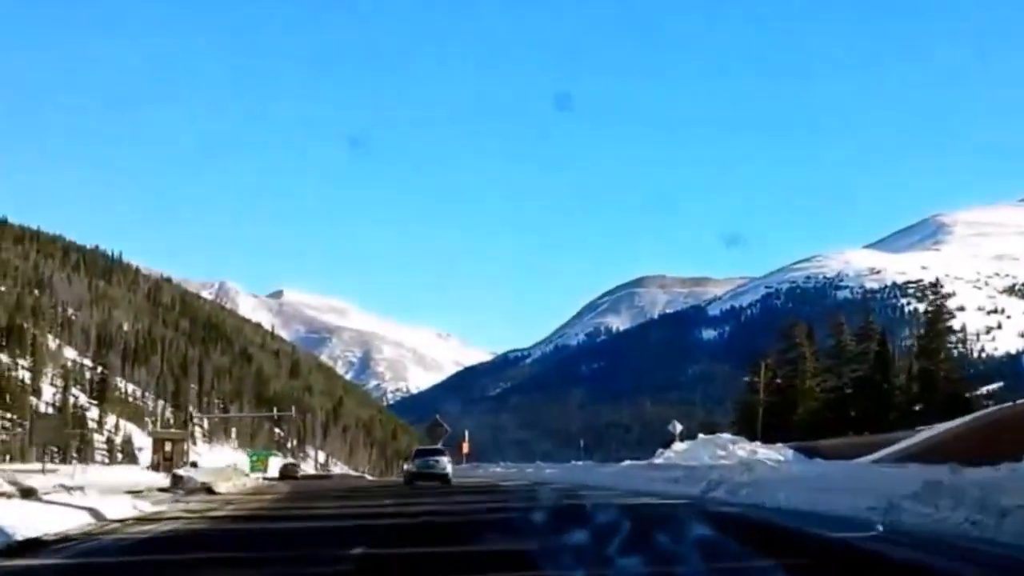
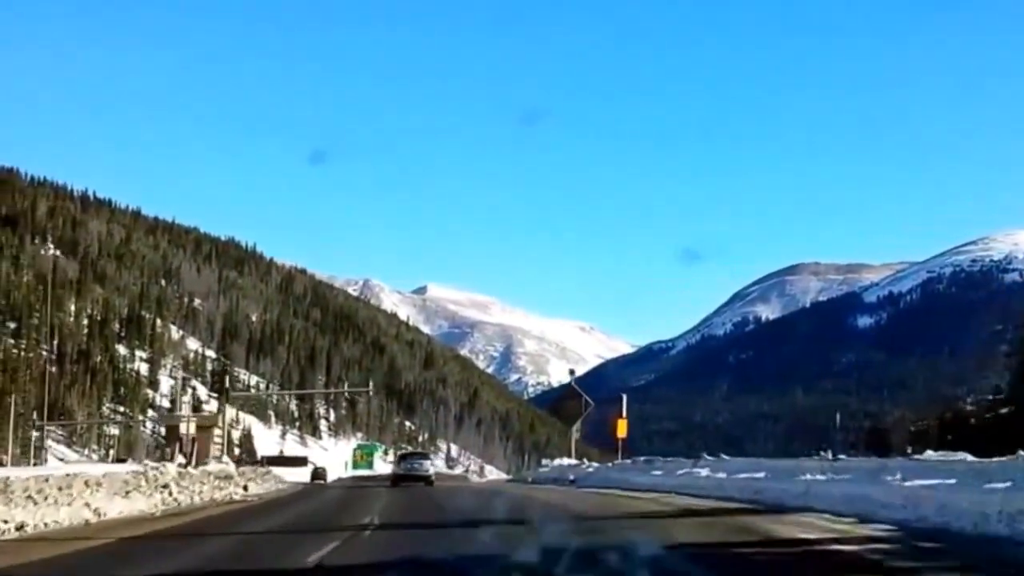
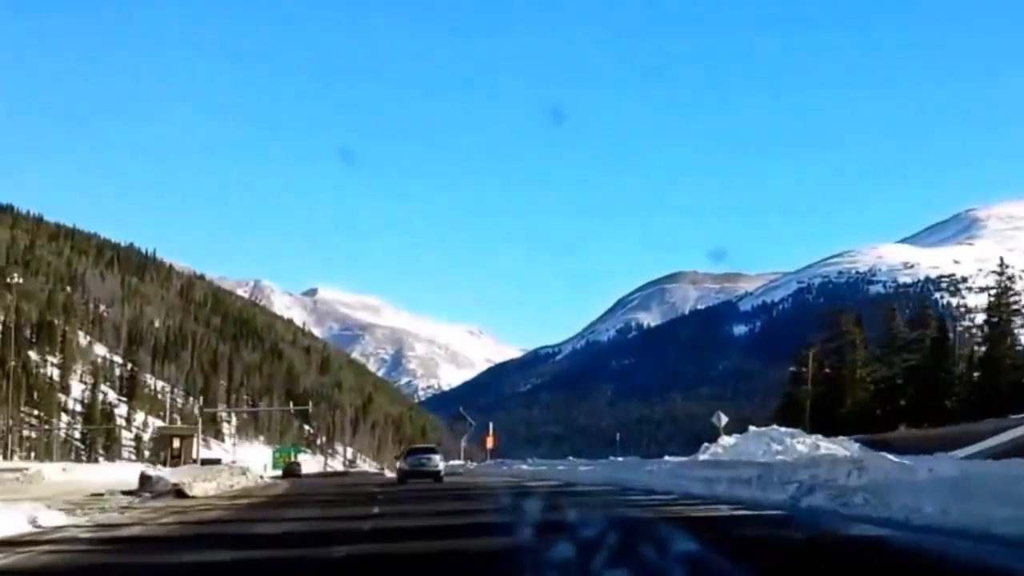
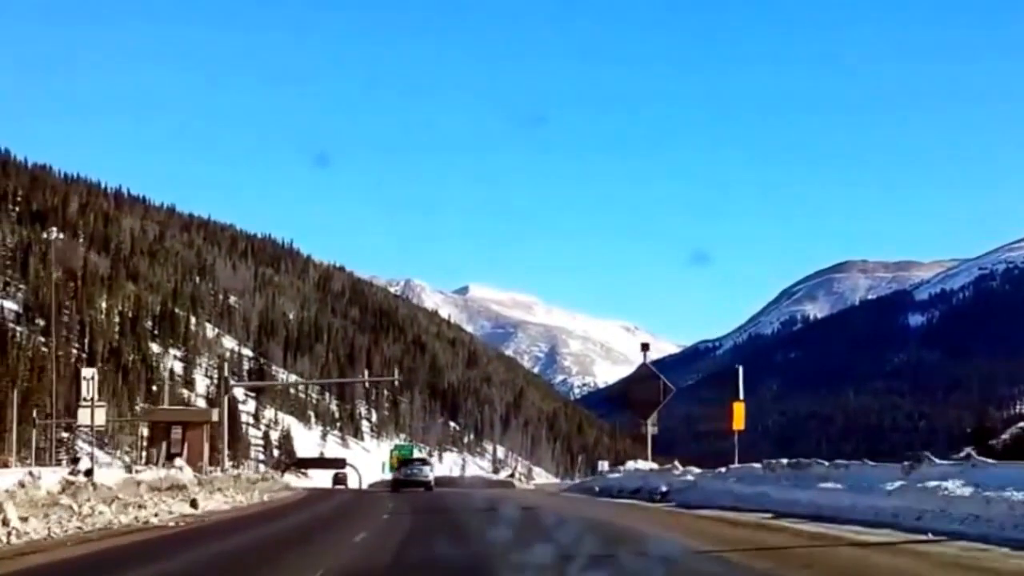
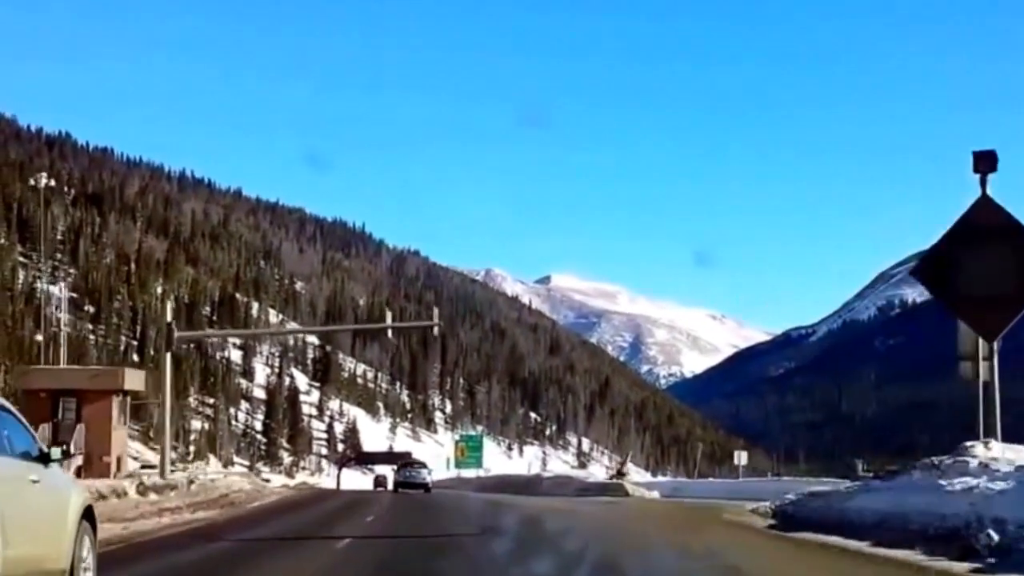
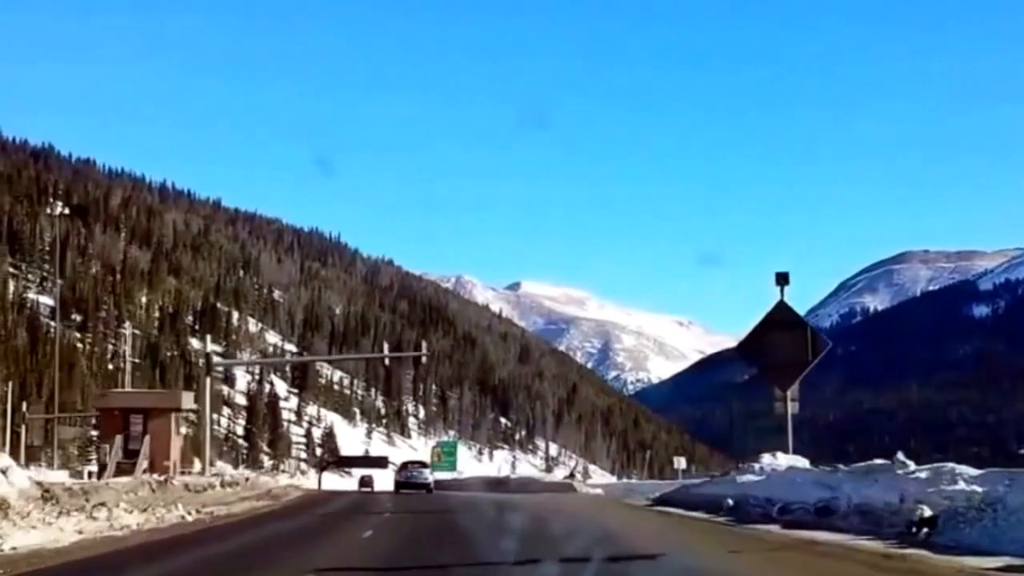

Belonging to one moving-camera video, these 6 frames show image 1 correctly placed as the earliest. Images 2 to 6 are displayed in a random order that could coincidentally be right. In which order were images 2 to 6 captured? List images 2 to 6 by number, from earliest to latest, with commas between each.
3, 2, 4, 6, 5
